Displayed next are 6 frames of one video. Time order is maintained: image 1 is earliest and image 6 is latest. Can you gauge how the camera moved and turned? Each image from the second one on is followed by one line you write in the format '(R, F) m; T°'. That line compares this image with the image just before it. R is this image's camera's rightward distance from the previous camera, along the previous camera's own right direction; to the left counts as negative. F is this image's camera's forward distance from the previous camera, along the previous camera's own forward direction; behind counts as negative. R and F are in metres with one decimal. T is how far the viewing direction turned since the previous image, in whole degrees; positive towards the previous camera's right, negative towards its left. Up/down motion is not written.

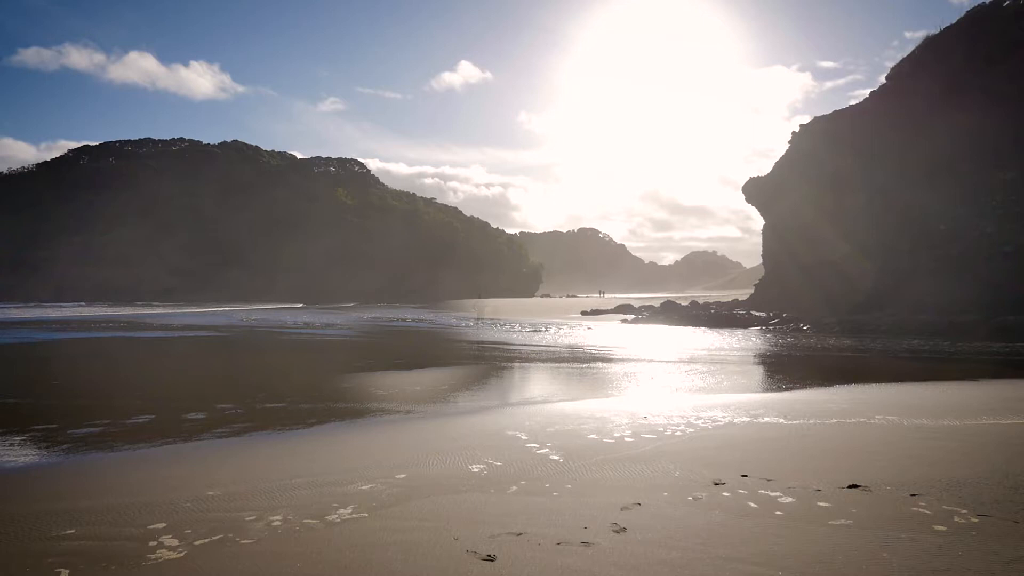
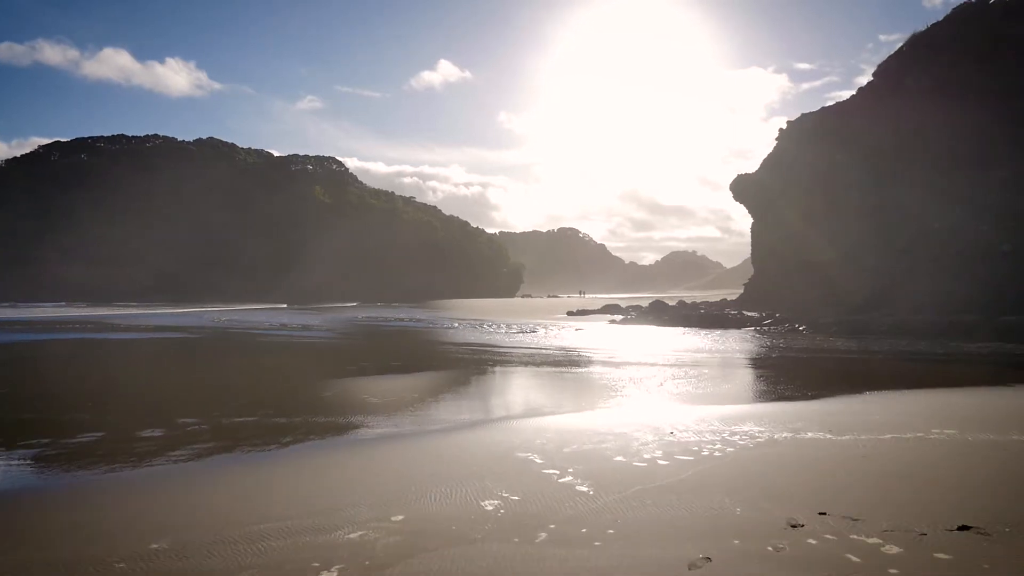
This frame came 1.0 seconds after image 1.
(-0.4, +1.2) m; +2°
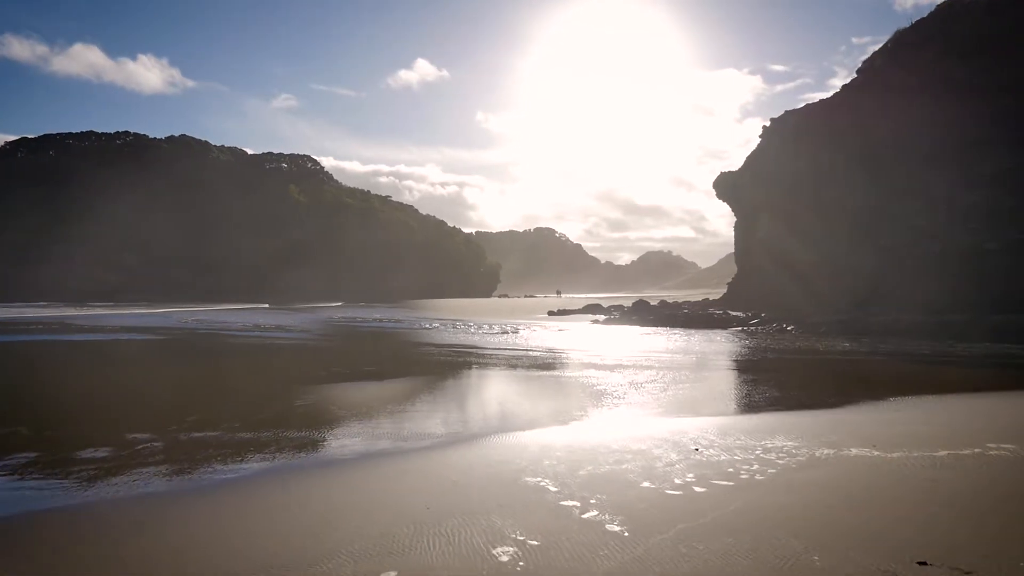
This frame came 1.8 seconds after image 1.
(-0.3, +1.1) m; +2°
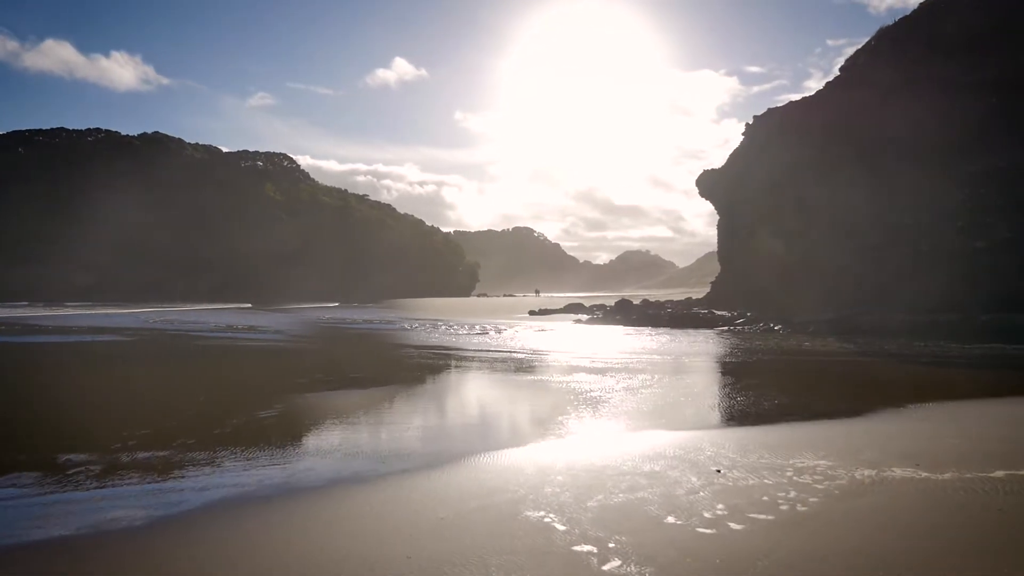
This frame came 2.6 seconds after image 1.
(-0.2, +1.0) m; +2°
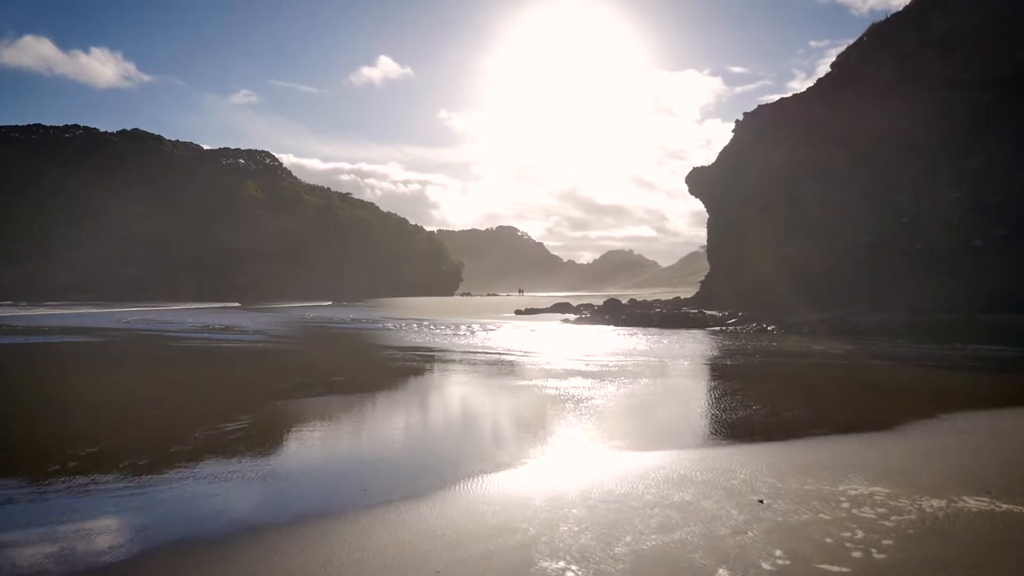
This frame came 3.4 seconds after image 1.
(-0.2, +1.0) m; +2°
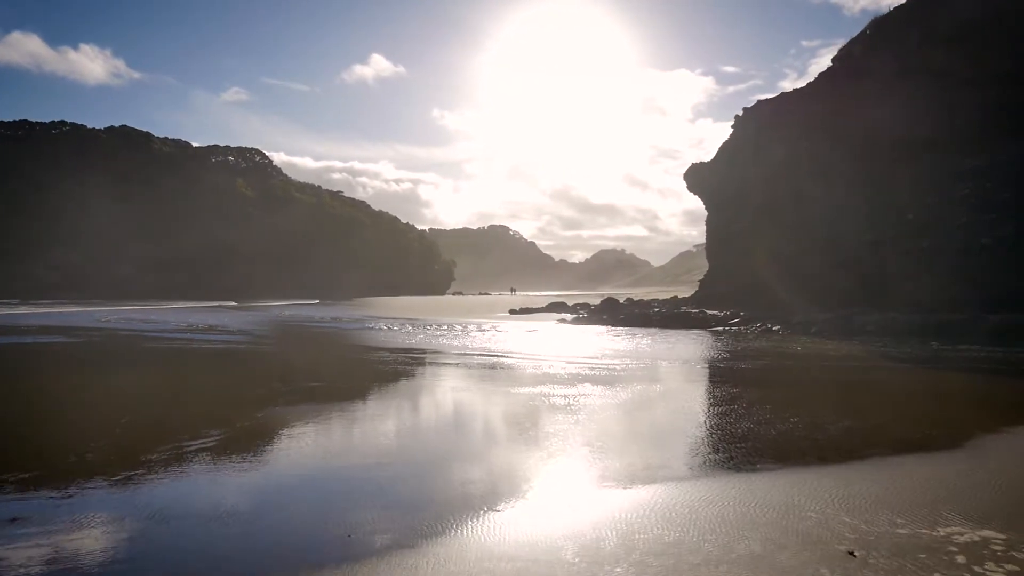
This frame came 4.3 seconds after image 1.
(-0.2, +1.2) m; +1°
